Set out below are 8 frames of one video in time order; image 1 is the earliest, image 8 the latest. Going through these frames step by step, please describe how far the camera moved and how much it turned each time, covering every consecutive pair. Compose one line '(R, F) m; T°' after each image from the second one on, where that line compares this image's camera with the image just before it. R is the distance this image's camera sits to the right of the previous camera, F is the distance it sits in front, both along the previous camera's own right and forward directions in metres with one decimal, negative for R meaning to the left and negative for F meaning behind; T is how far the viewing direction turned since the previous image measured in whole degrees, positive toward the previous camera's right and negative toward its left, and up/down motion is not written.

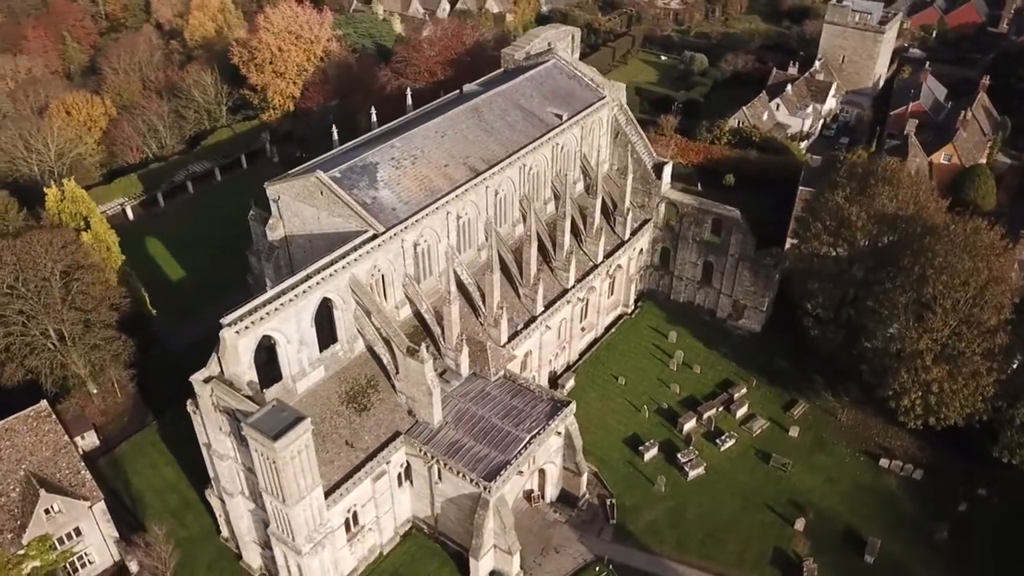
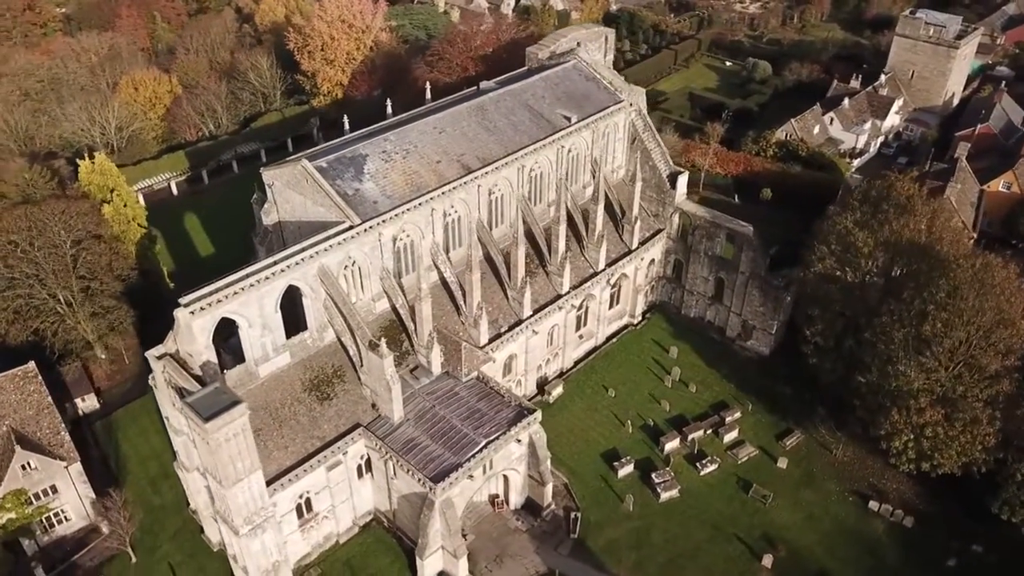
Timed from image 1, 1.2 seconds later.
(+6.0, +0.9) m; -6°
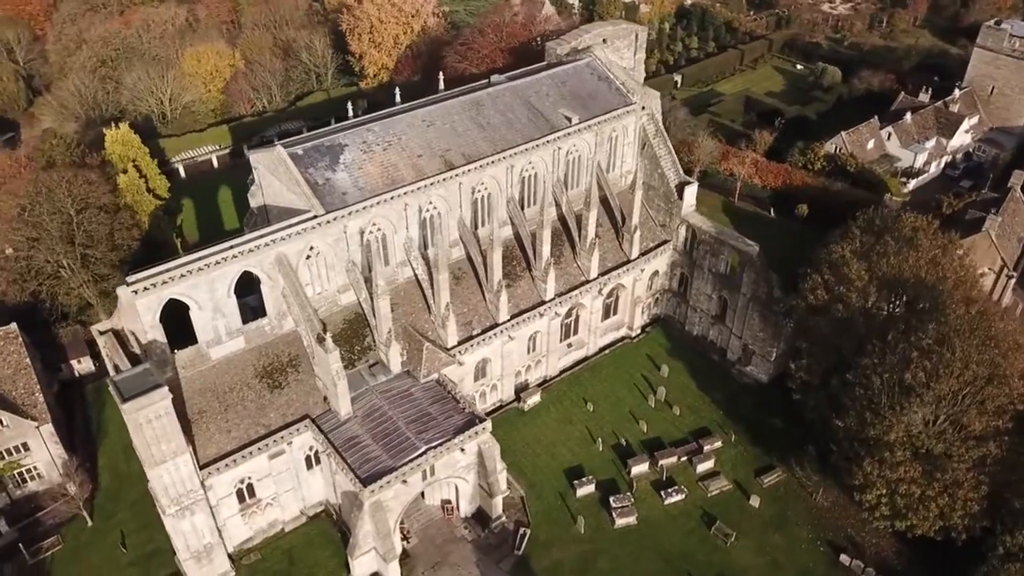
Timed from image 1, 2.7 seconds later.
(+6.8, +1.8) m; -7°
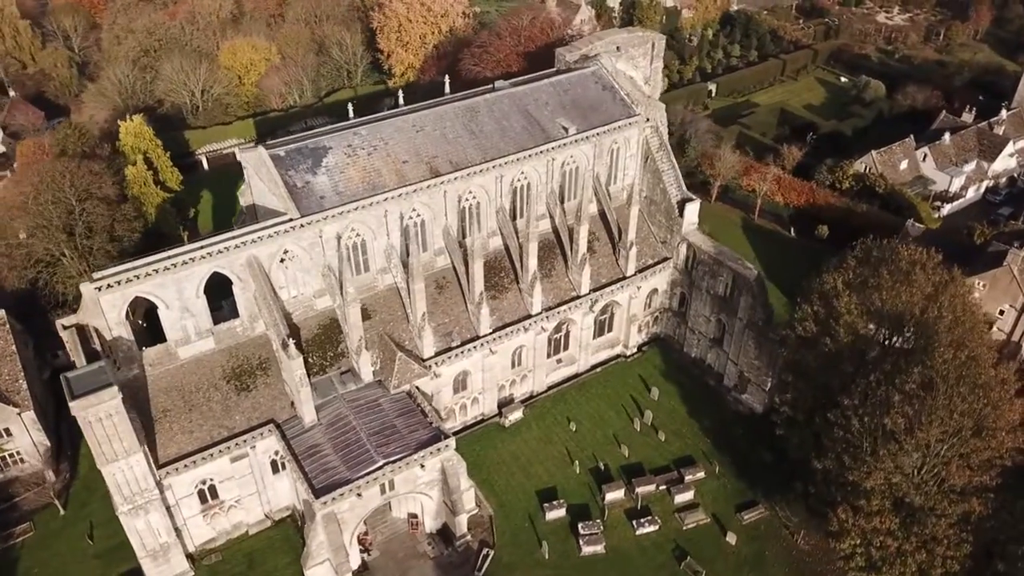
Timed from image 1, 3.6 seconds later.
(+4.2, +1.3) m; -4°
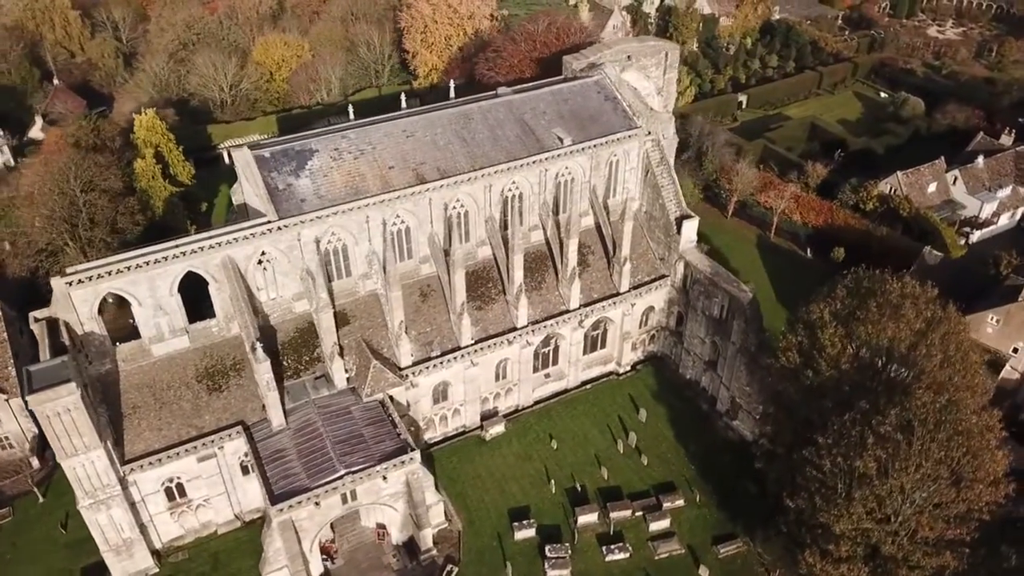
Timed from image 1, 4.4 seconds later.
(+3.7, +1.1) m; -4°
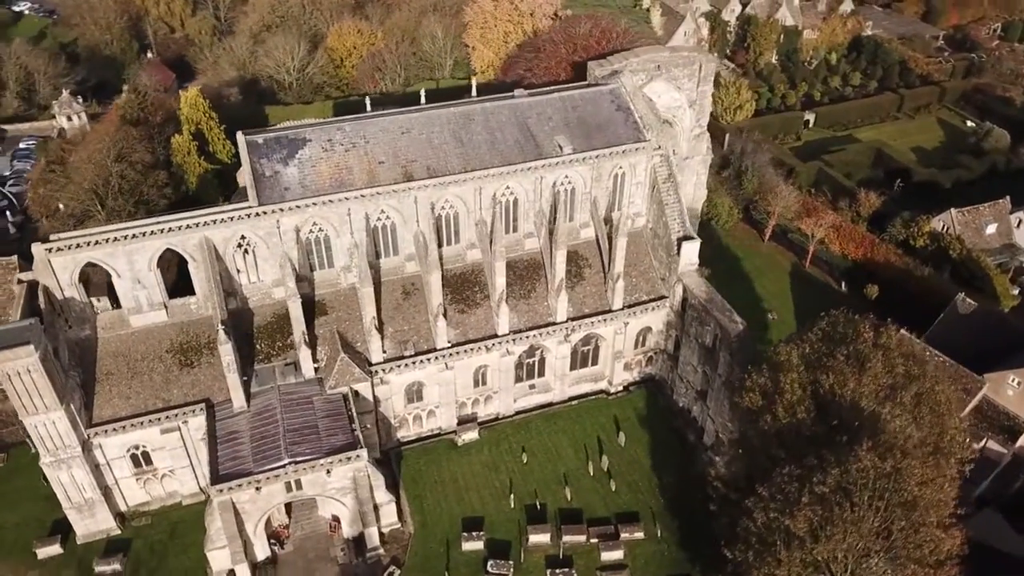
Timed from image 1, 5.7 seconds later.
(+6.5, +1.3) m; -7°
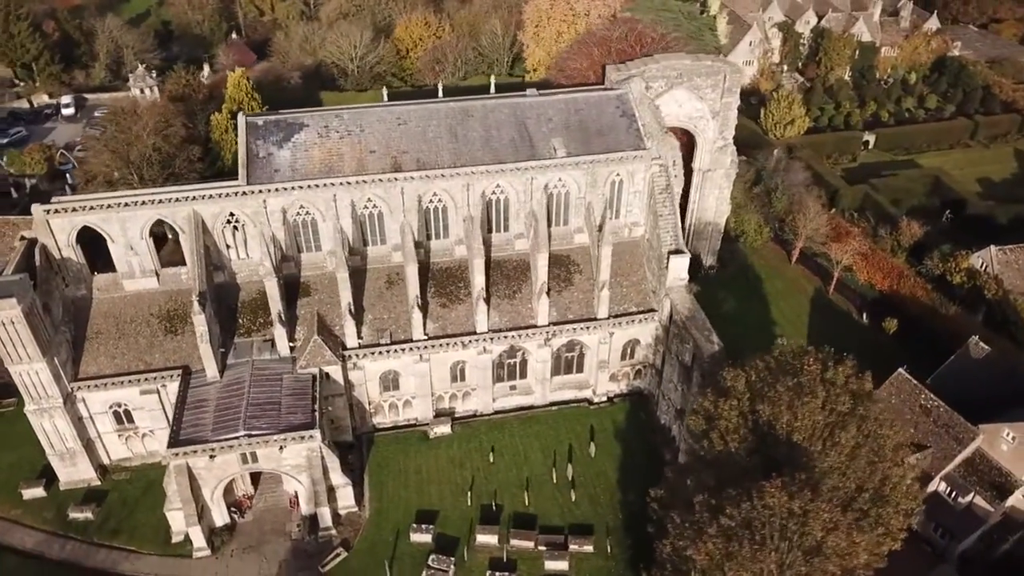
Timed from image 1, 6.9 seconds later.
(+6.4, +0.5) m; -7°
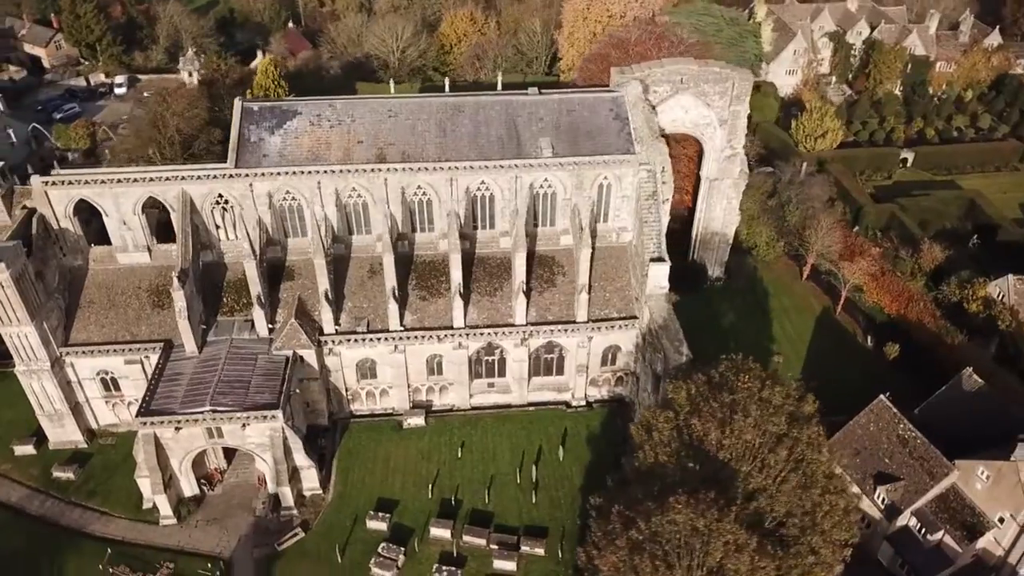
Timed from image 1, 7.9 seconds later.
(+5.1, +0.3) m; -5°
